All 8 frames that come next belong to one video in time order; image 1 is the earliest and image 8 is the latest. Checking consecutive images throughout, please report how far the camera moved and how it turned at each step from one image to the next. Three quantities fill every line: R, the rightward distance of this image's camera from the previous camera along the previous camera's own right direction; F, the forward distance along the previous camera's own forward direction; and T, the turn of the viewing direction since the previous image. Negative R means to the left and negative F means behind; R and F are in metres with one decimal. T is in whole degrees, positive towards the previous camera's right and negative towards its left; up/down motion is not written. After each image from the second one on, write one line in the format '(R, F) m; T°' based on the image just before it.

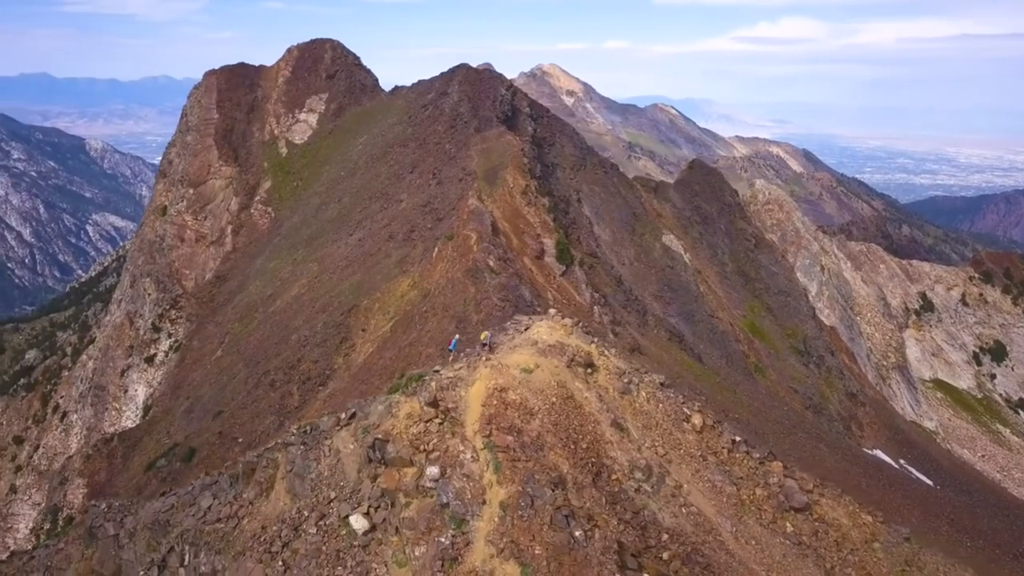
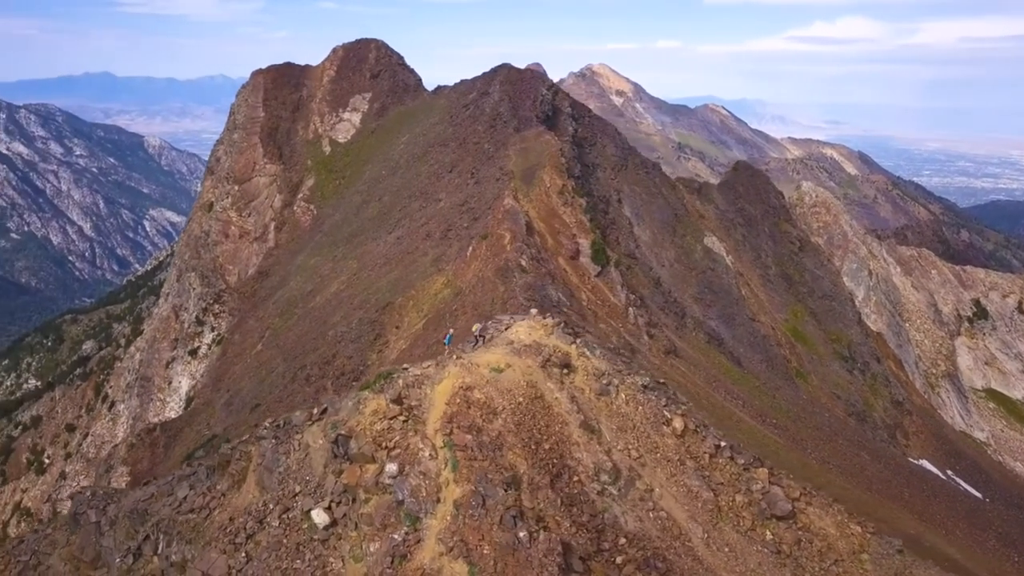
(+0.5, 0.0) m; -3°
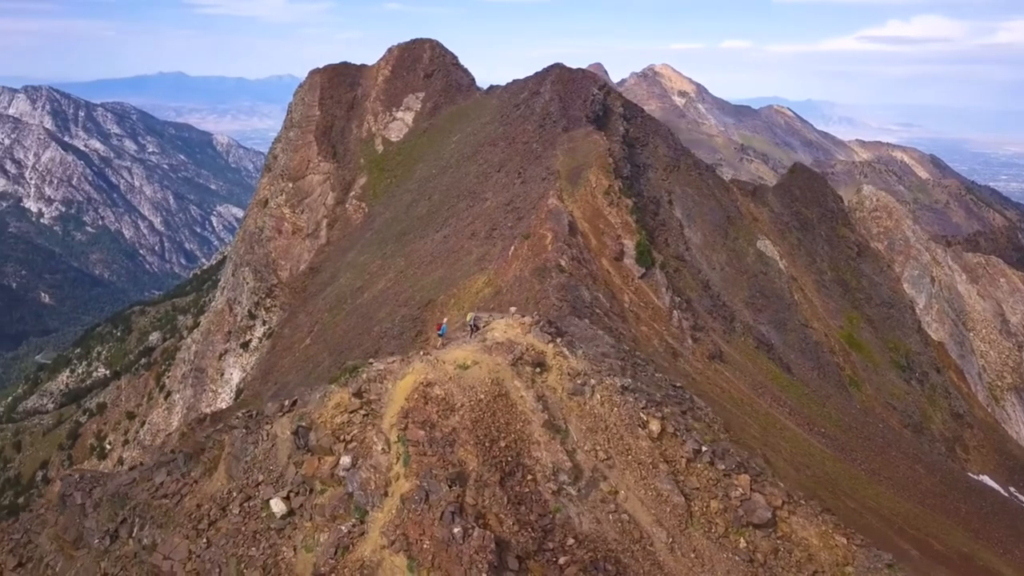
(+0.6, 0.0) m; -4°
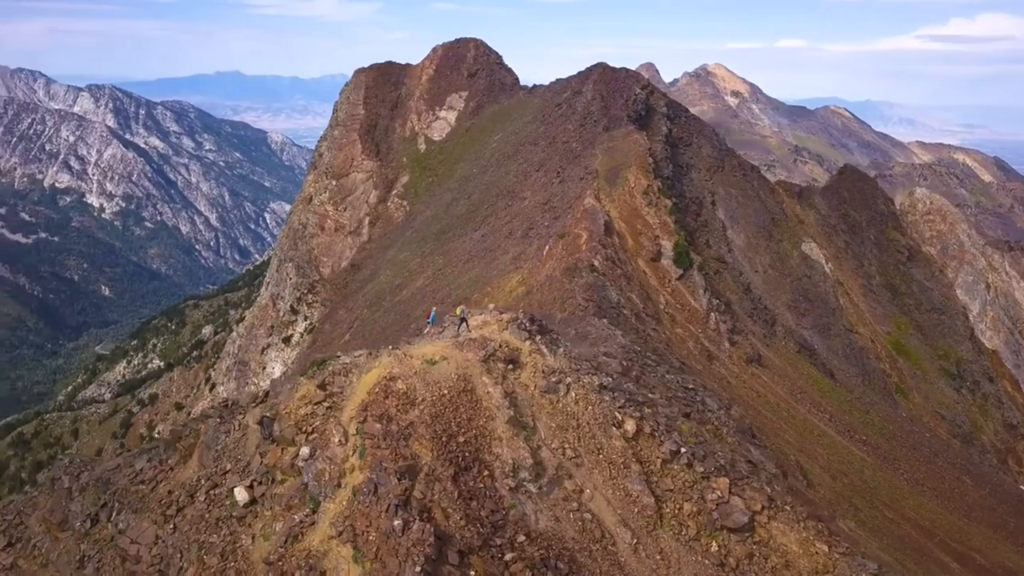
(+0.5, 0.0) m; -3°
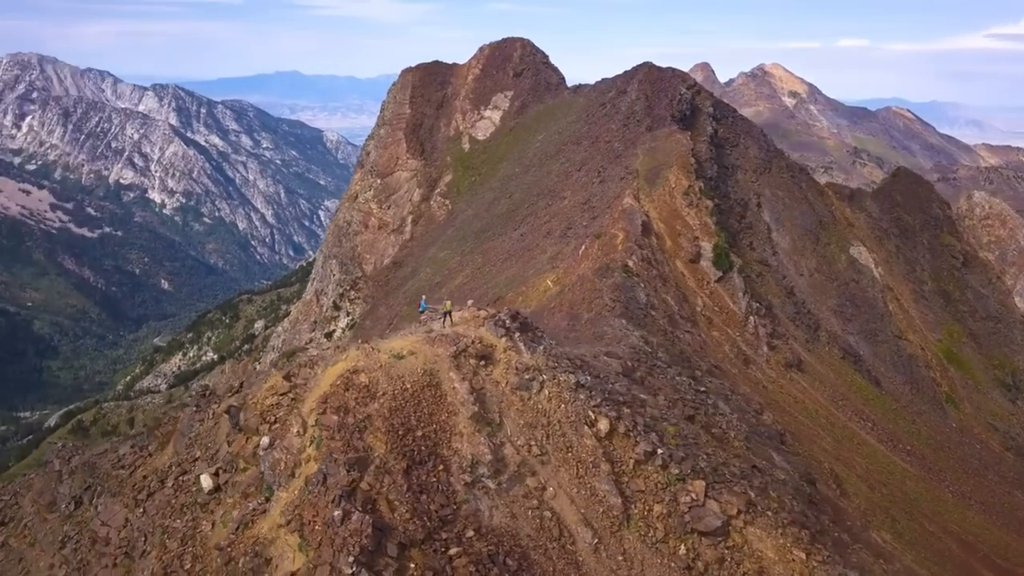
(+0.5, 0.0) m; -3°
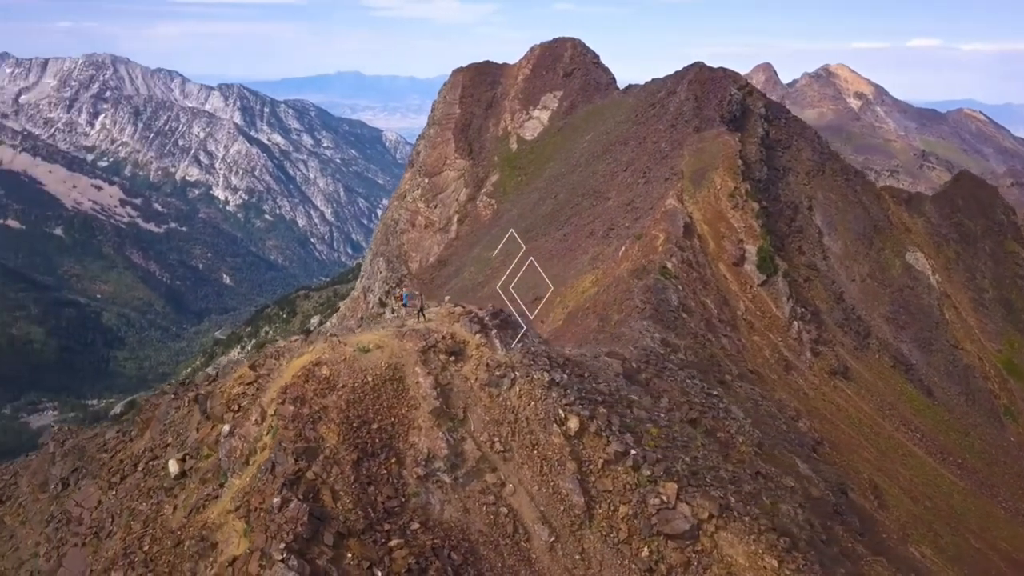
(+0.6, 0.0) m; -4°
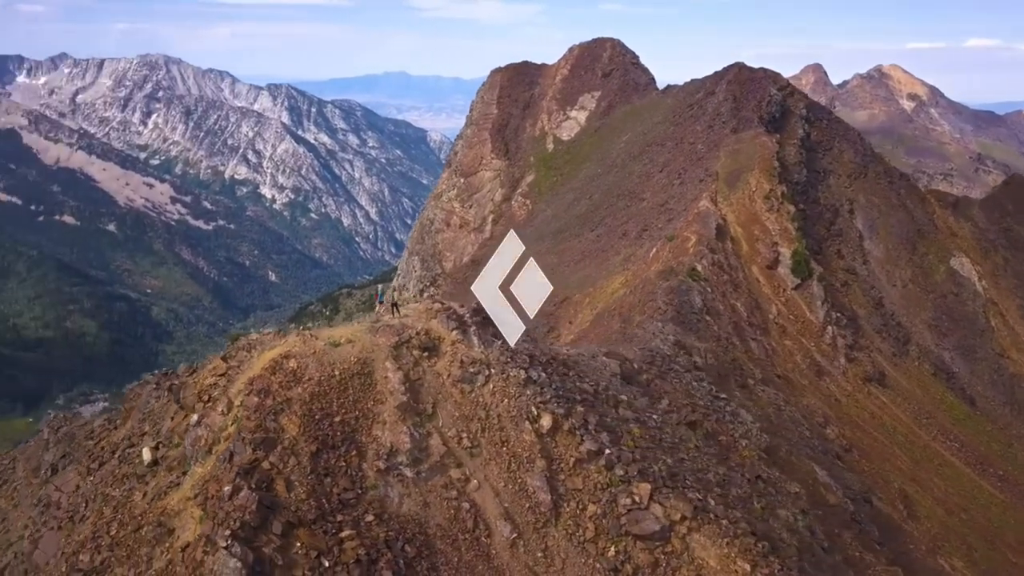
(+0.5, 0.0) m; -3°
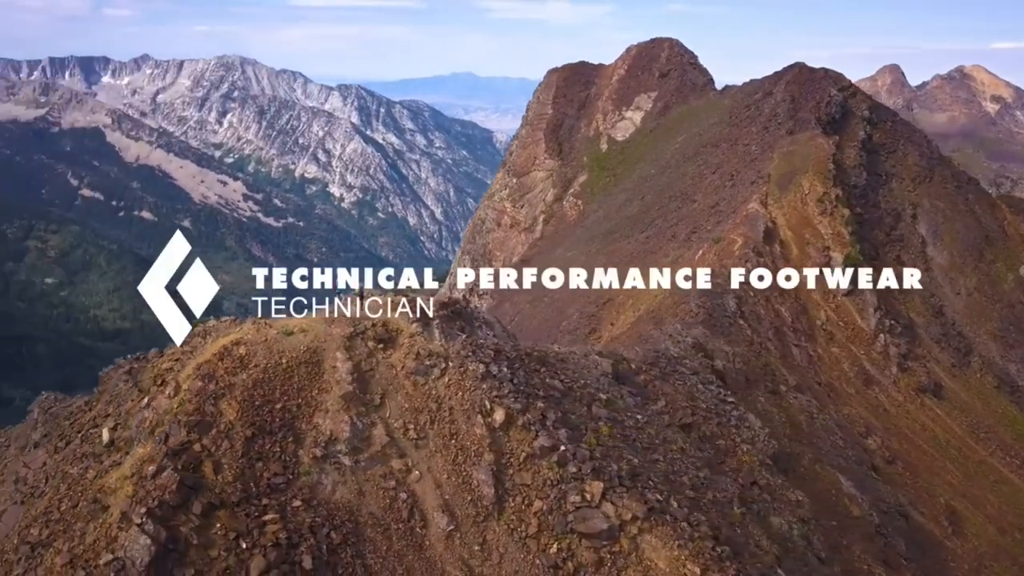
(+0.7, 0.0) m; -4°
